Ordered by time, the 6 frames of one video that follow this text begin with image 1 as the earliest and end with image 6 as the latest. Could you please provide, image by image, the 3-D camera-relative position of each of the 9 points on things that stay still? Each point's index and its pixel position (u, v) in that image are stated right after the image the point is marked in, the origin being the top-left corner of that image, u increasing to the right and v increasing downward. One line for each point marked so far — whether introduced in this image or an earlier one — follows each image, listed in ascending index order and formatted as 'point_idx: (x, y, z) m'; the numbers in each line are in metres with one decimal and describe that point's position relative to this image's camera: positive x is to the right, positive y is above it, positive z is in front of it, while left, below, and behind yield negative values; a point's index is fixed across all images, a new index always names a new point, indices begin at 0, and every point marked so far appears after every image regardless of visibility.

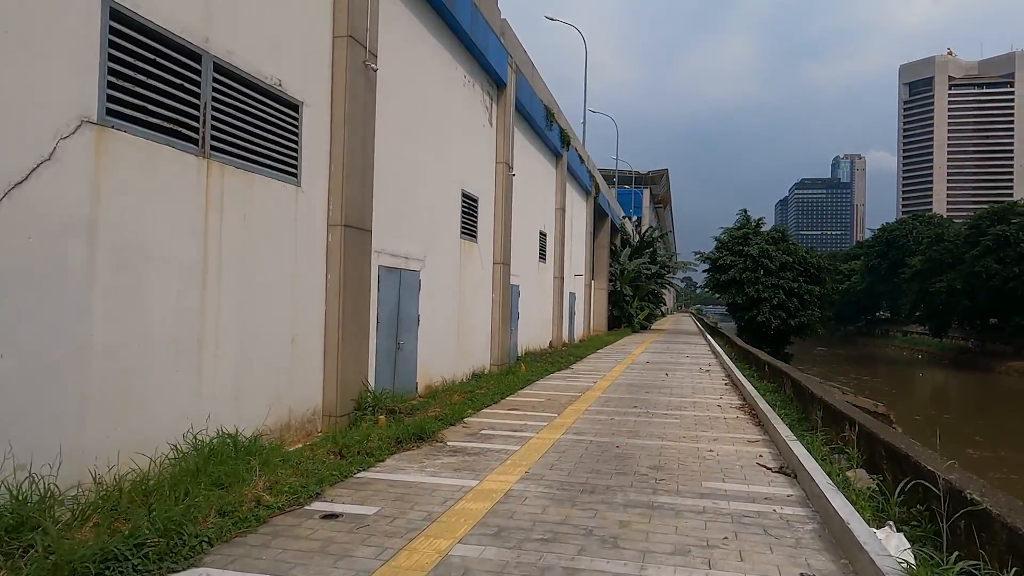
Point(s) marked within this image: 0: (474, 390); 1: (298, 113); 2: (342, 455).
0: (-0.6, -1.7, +11.4) m
1: (-2.3, +1.9, +7.3) m
2: (-1.6, -1.5, +6.2) m
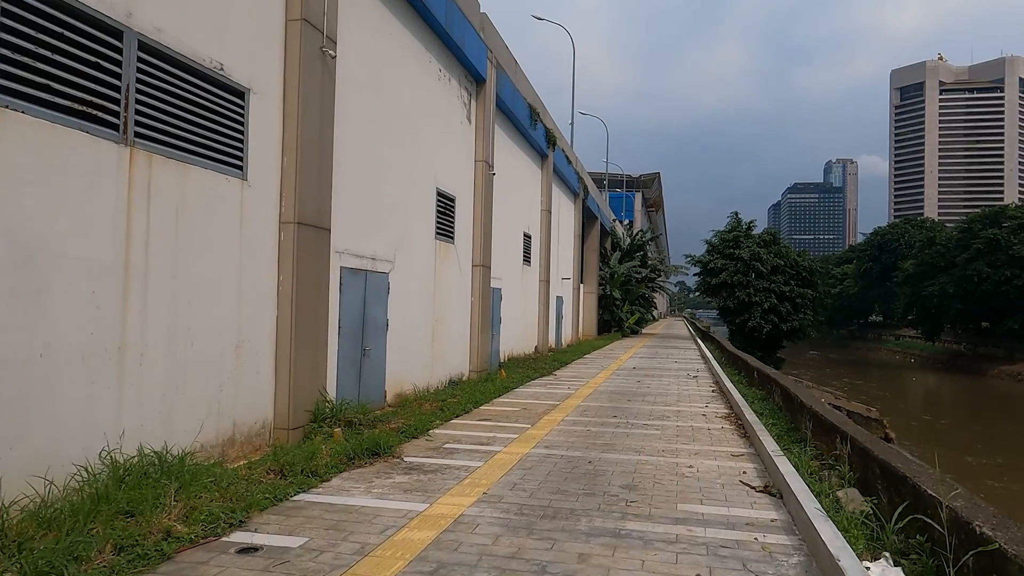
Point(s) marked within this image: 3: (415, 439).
0: (-1.0, -1.7, +10.8) m
1: (-2.6, +1.8, +6.7) m
2: (-1.9, -1.5, +5.6) m
3: (-1.1, -1.6, +7.4) m
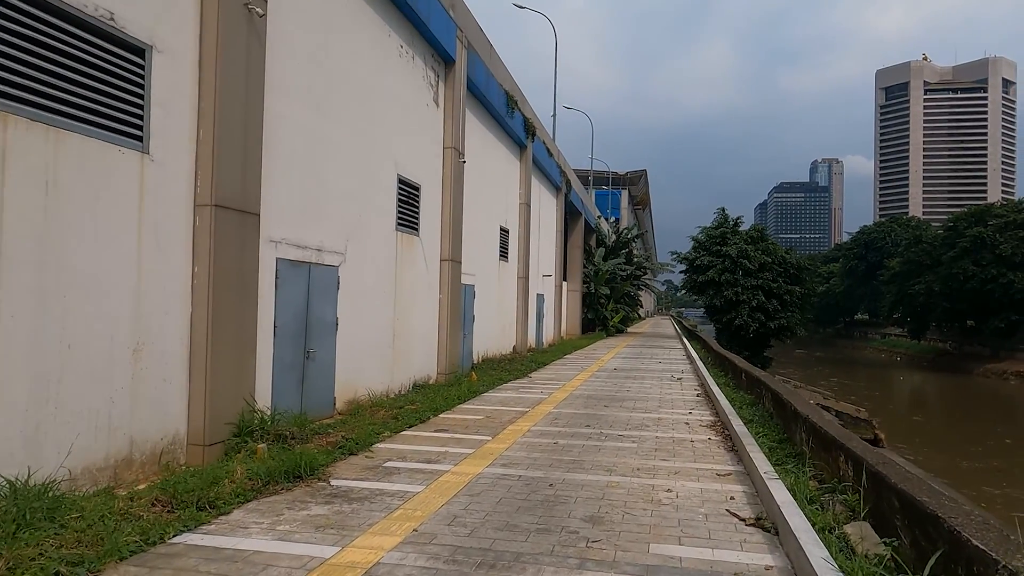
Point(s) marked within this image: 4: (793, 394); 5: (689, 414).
0: (-1.5, -1.7, +9.8) m
1: (-3.1, +1.9, +5.7) m
2: (-2.3, -1.5, +4.6) m
3: (-1.5, -1.6, +6.4) m
4: (+3.3, -1.3, +8.1) m
5: (+2.4, -1.7, +9.2) m
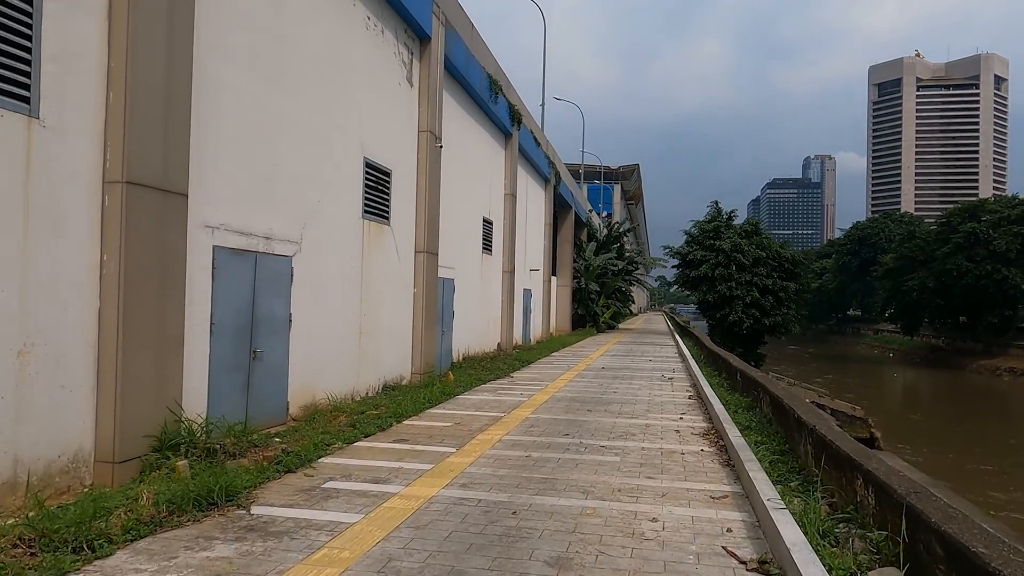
0: (-1.9, -1.6, +9.0) m
1: (-3.4, +2.0, +4.8) m
2: (-2.6, -1.4, +3.7) m
3: (-1.8, -1.5, +5.6) m
4: (+3.0, -1.2, +7.2) m
5: (+2.1, -1.6, +8.4) m
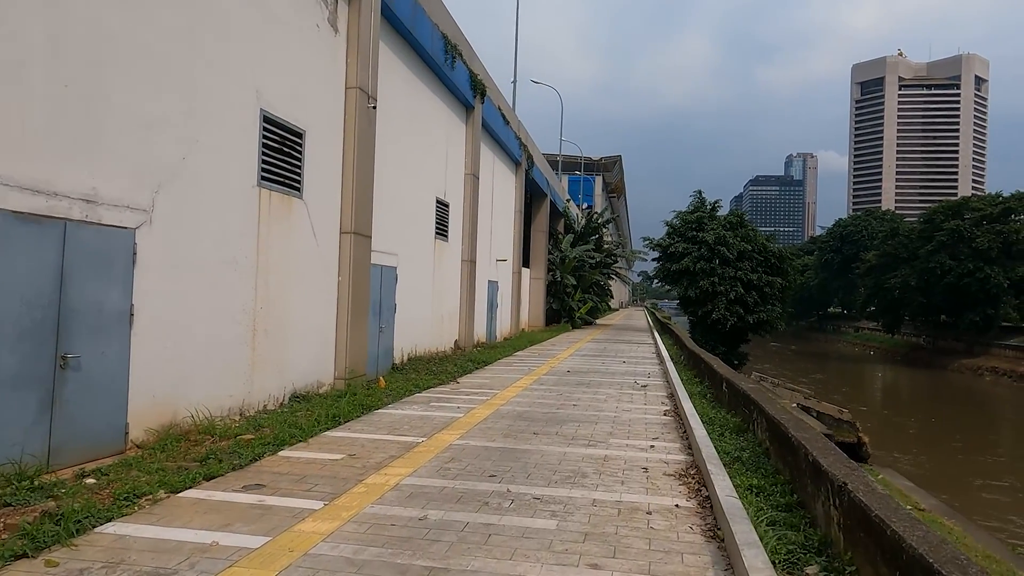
0: (-2.6, -1.4, +6.9) m
1: (-4.0, +2.1, +2.7) m
2: (-3.2, -1.3, +1.7) m
3: (-2.5, -1.4, +3.5) m
4: (+2.3, -1.1, +5.3) m
5: (+1.3, -1.5, +6.5) m
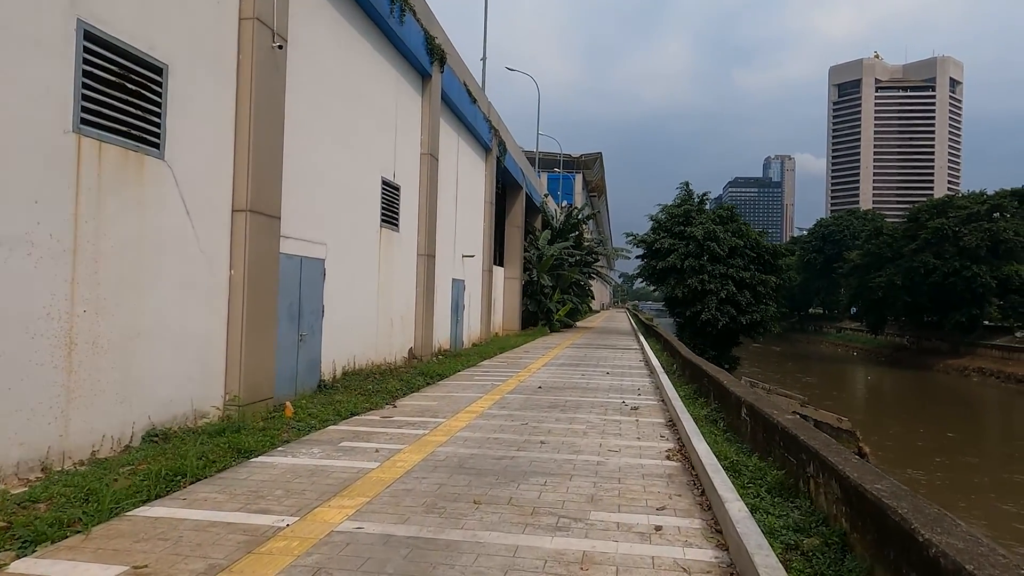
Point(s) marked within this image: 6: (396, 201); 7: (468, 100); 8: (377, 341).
0: (-3.1, -1.4, +4.4) m
1: (-4.4, +2.2, +0.1) m
2: (-3.6, -1.2, -0.9) m
3: (-2.9, -1.3, +1.0) m
4: (+1.9, -1.0, +2.9) m
5: (+0.9, -1.4, +4.1) m
6: (-2.2, +1.7, +13.2) m
7: (-1.2, +5.0, +18.1) m
8: (-2.4, -1.0, +12.4) m
